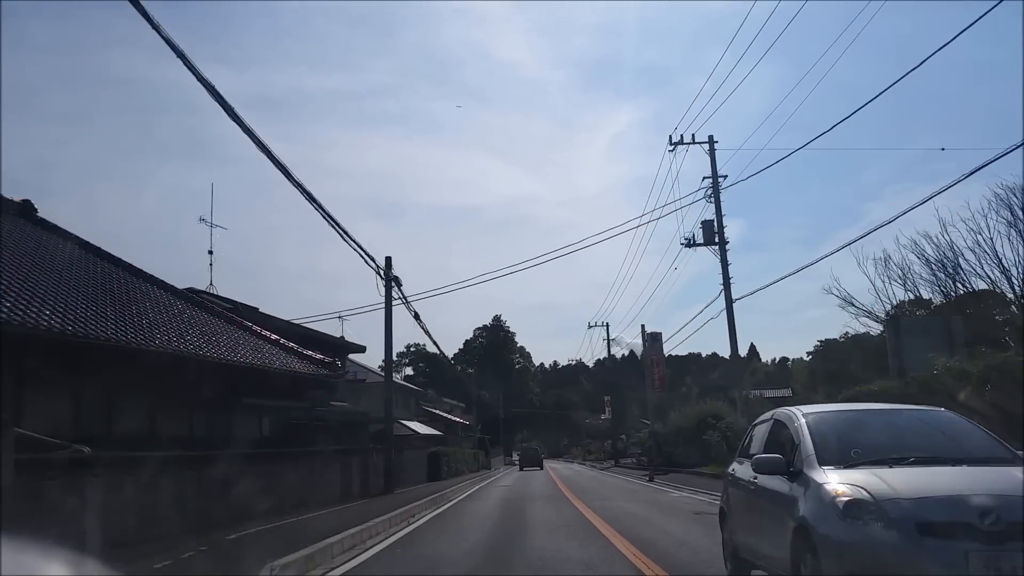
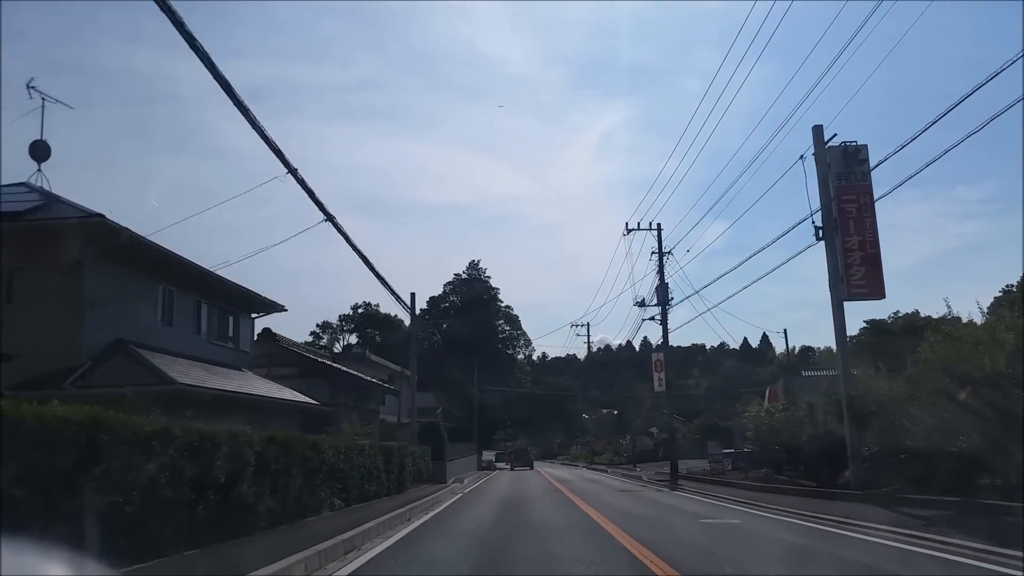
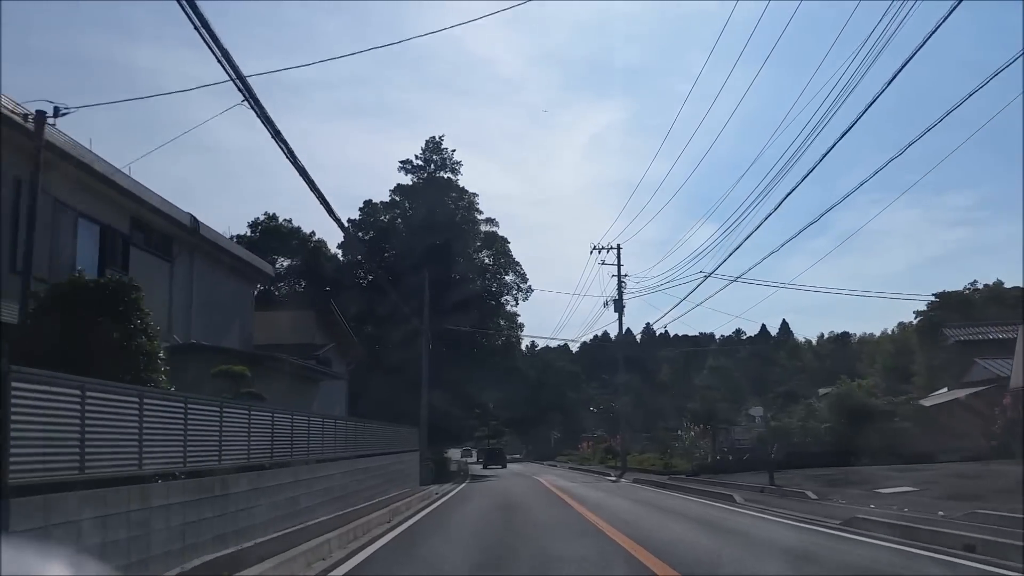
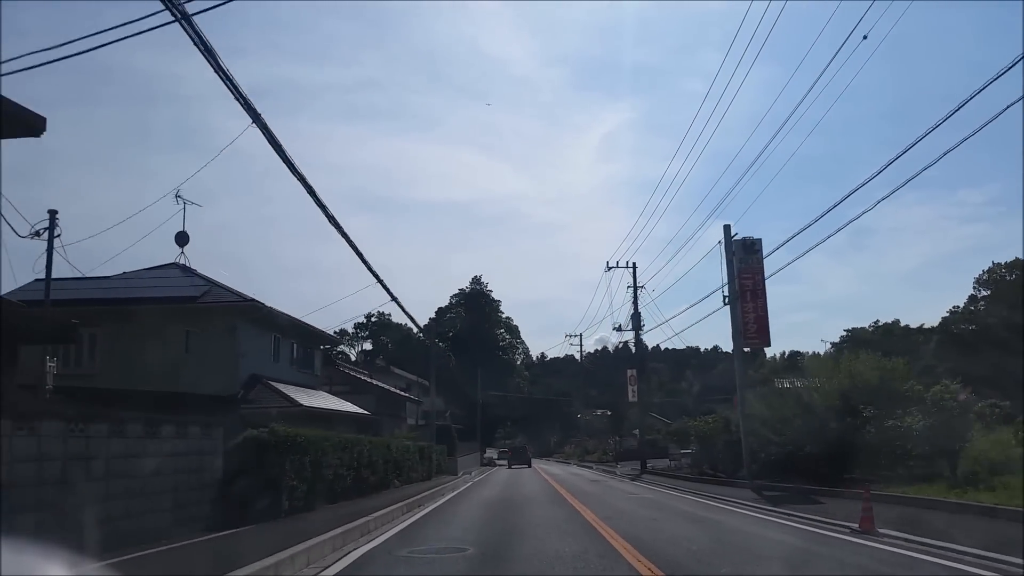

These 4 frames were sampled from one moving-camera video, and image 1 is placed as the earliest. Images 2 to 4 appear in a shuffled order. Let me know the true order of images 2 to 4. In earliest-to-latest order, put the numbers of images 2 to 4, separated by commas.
4, 2, 3
